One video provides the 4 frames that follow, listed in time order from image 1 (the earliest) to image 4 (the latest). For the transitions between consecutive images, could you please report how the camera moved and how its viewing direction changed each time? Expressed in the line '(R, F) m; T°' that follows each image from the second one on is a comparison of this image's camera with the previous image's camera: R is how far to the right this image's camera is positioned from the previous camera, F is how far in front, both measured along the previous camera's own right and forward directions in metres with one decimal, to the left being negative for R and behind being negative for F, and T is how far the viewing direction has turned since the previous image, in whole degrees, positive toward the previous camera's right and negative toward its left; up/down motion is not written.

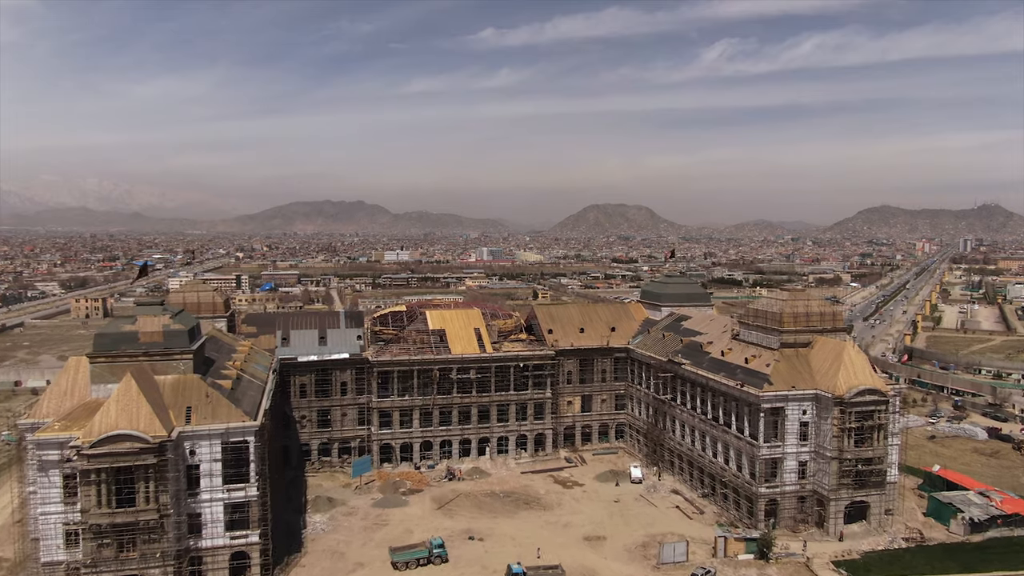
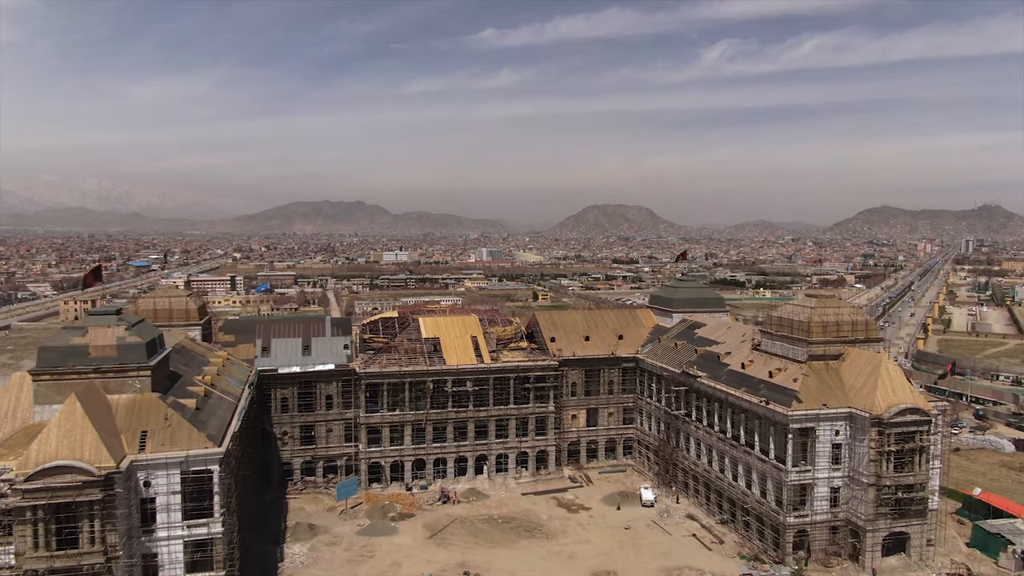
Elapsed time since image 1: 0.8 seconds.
(0.0, +4.0) m; 0°
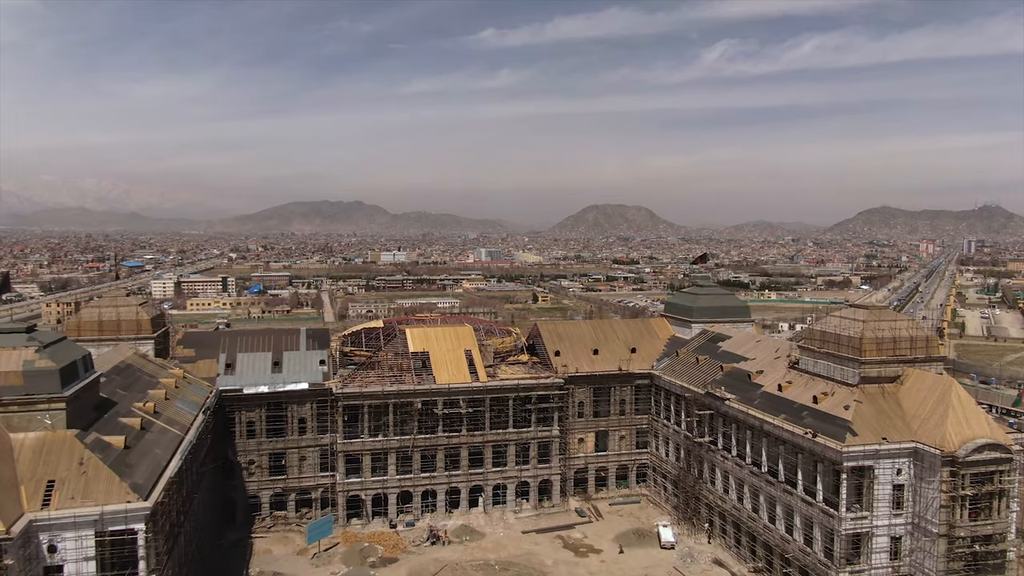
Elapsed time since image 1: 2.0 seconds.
(0.0, +5.8) m; 0°
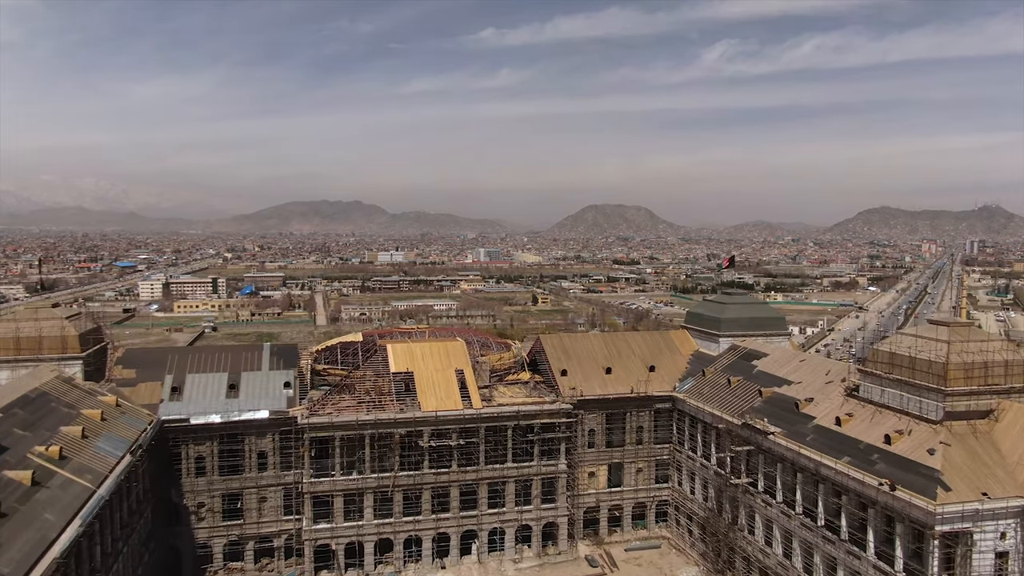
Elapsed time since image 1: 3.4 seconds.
(0.0, +6.4) m; 0°
